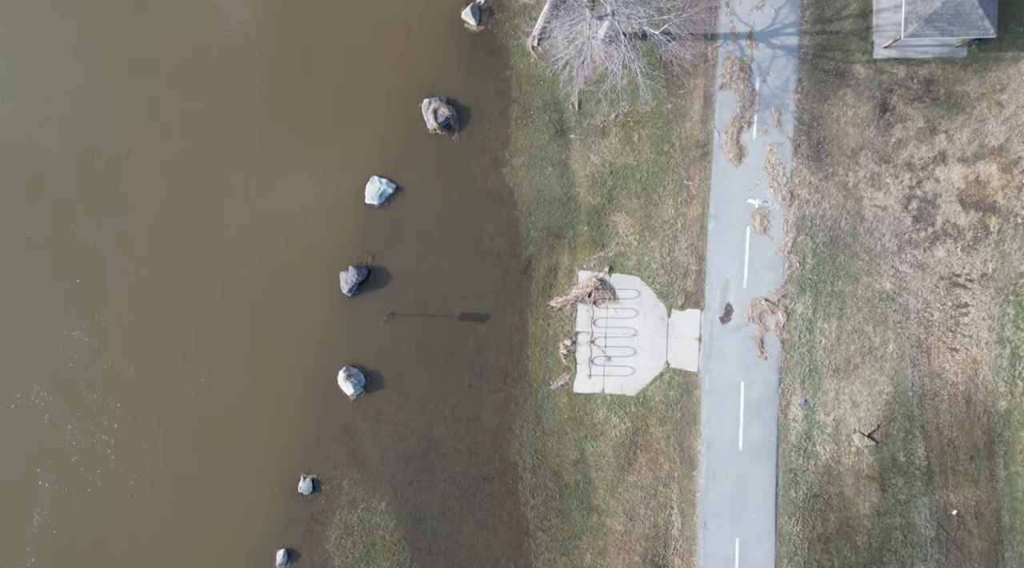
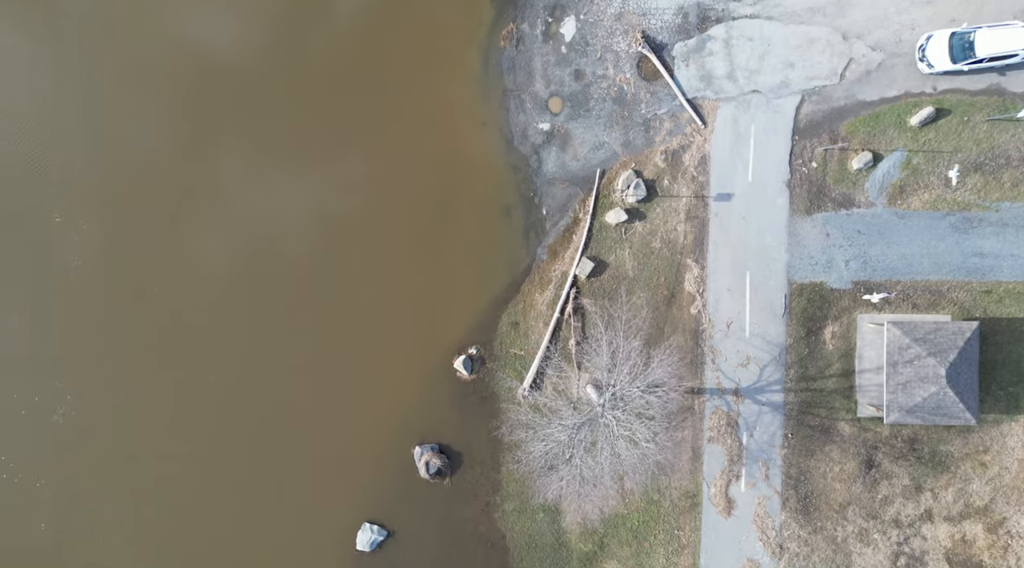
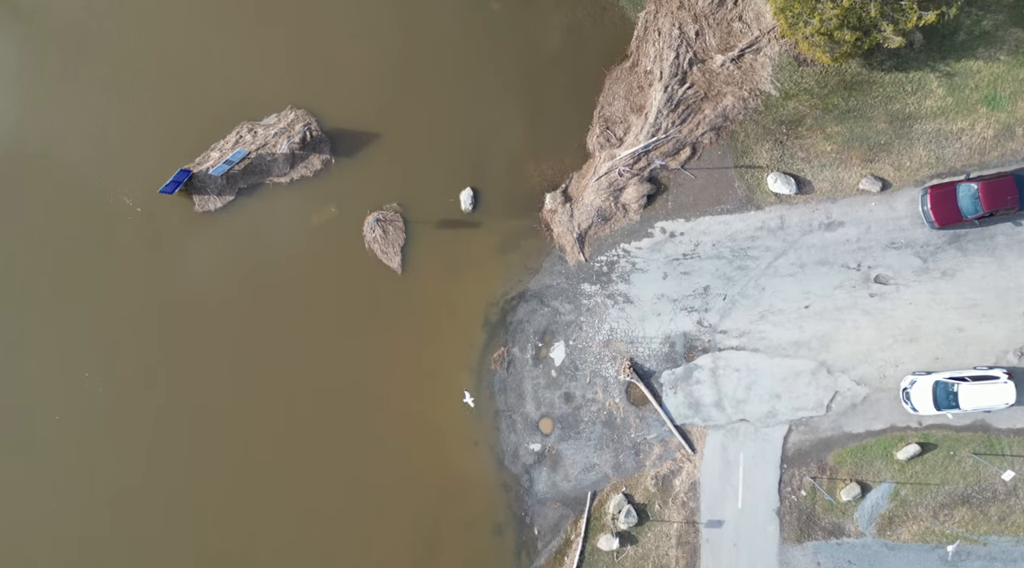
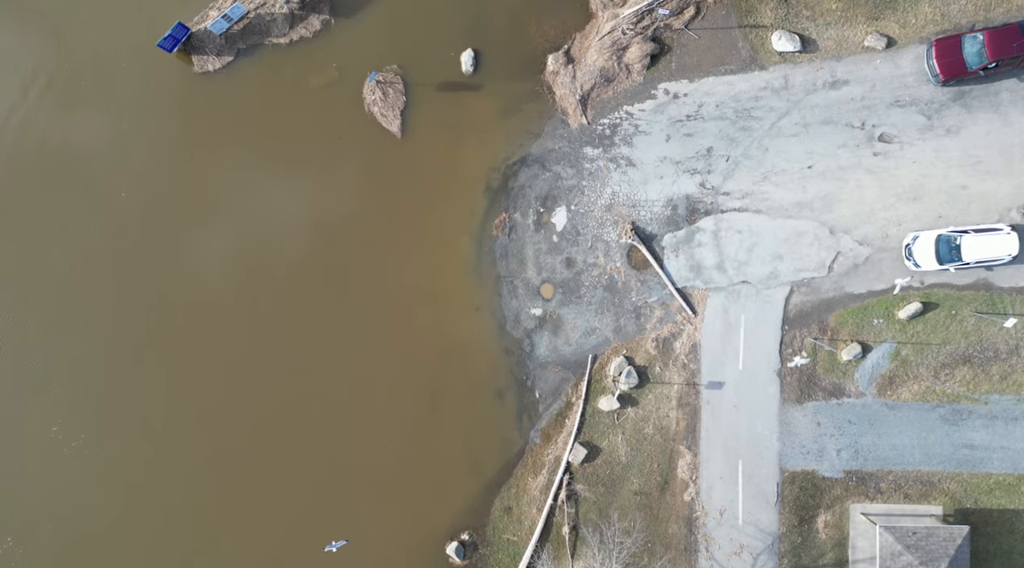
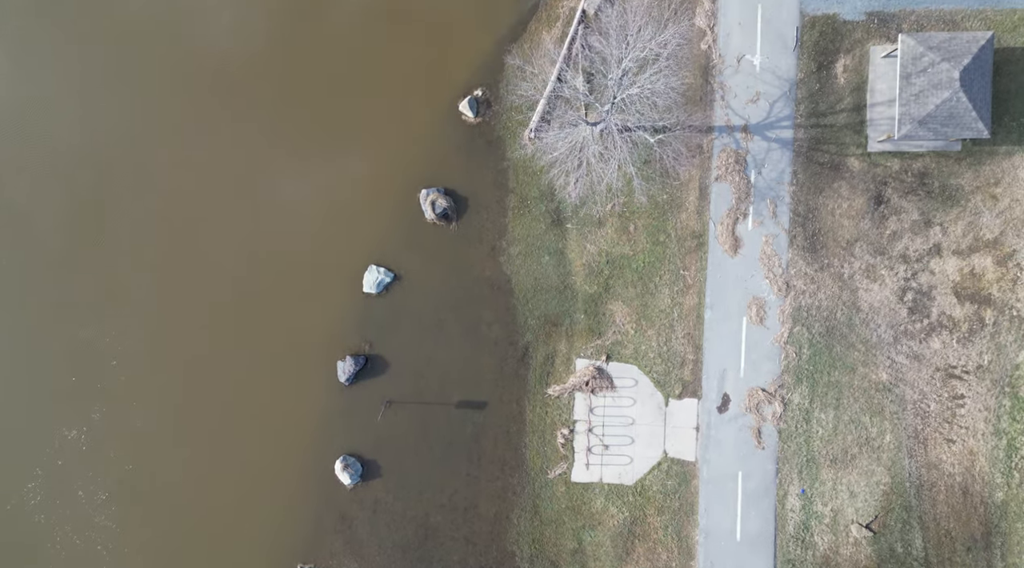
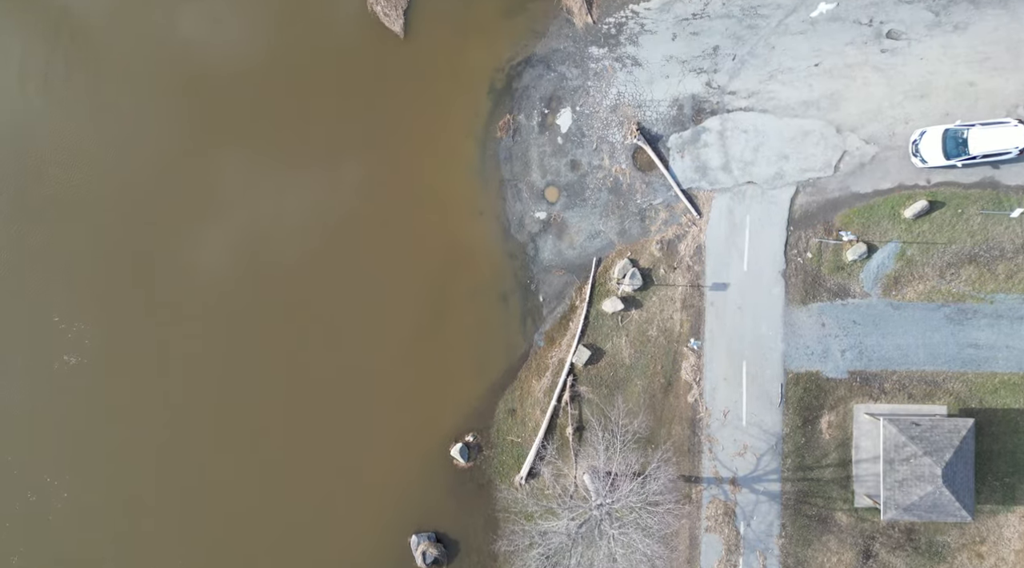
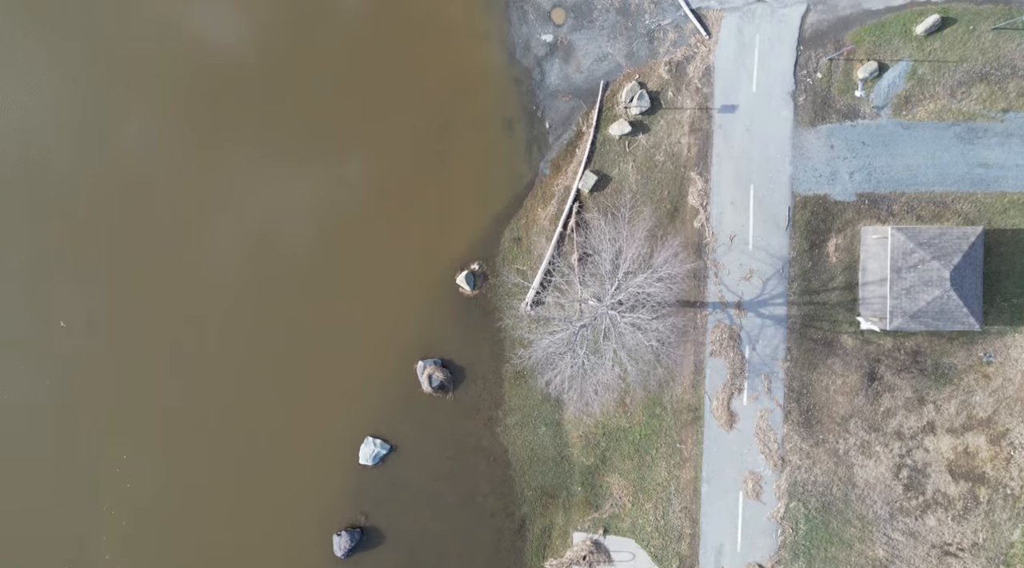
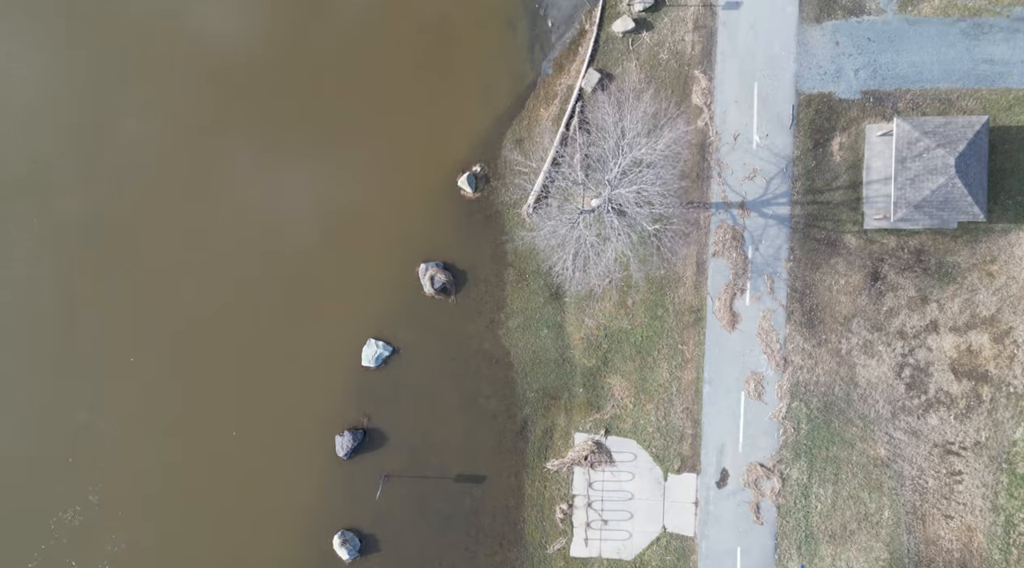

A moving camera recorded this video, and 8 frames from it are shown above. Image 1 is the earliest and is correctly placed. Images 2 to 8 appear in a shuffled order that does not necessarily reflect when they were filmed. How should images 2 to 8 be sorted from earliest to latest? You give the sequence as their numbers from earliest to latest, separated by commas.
5, 8, 7, 2, 6, 4, 3
